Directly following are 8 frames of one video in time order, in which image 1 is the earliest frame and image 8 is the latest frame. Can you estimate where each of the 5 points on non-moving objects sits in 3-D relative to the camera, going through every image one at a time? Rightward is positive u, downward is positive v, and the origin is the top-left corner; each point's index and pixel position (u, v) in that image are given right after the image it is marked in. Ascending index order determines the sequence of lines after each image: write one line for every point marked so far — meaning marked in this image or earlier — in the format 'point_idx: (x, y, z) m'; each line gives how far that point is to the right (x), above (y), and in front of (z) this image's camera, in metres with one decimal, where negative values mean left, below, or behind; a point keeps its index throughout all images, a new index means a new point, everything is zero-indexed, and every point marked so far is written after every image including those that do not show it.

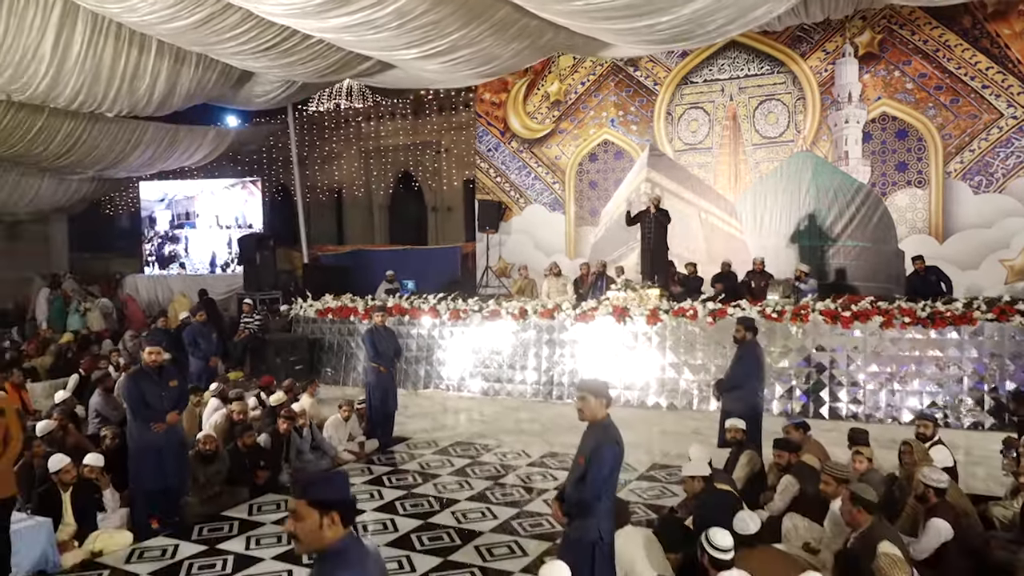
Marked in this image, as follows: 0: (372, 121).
0: (-2.3, +2.6, +13.2) m
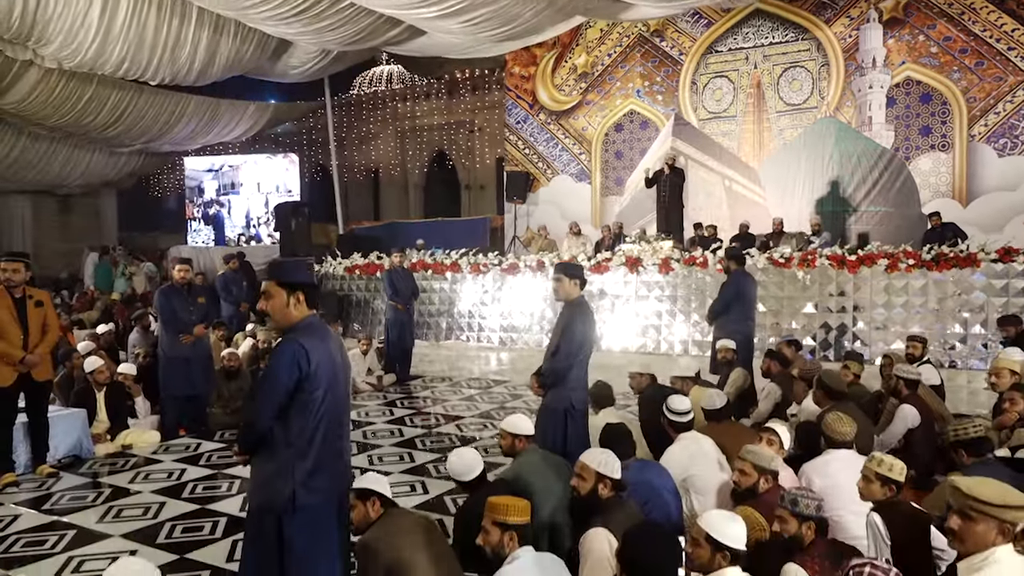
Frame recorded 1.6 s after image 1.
0: (-1.8, +3.1, +13.6) m
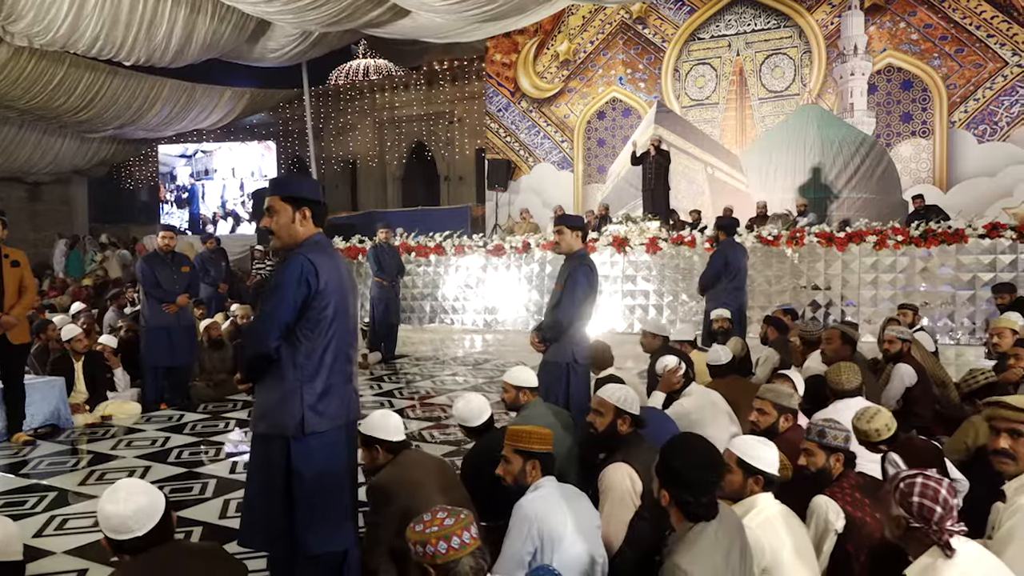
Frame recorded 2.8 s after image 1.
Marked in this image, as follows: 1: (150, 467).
0: (-2.1, +3.3, +13.4) m
1: (-1.5, -0.7, +3.4) m
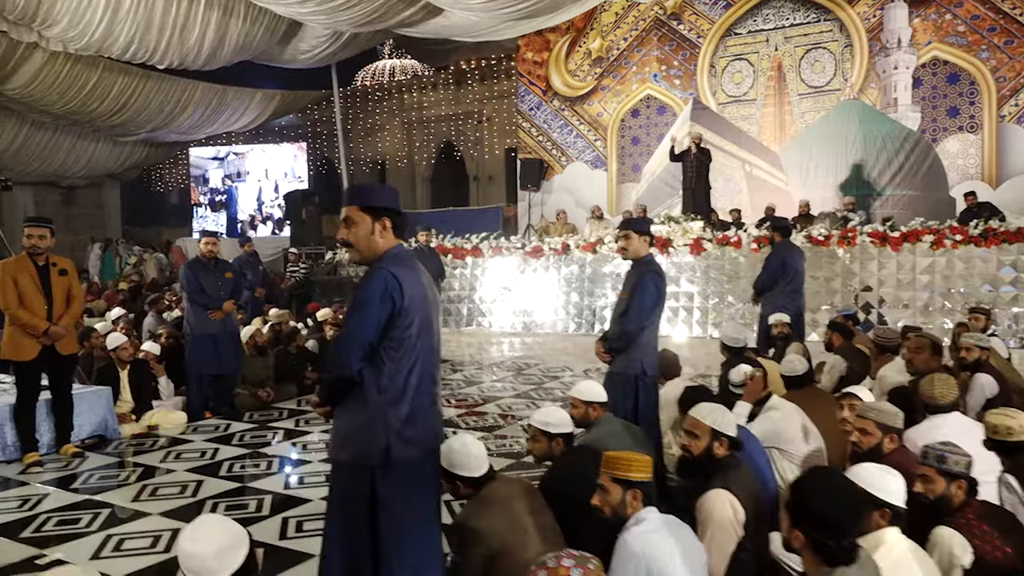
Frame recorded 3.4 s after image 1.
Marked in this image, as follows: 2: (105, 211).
0: (-1.6, +3.3, +13.4) m
1: (-1.2, -0.8, +3.3) m
2: (-6.9, +1.3, +13.9) m
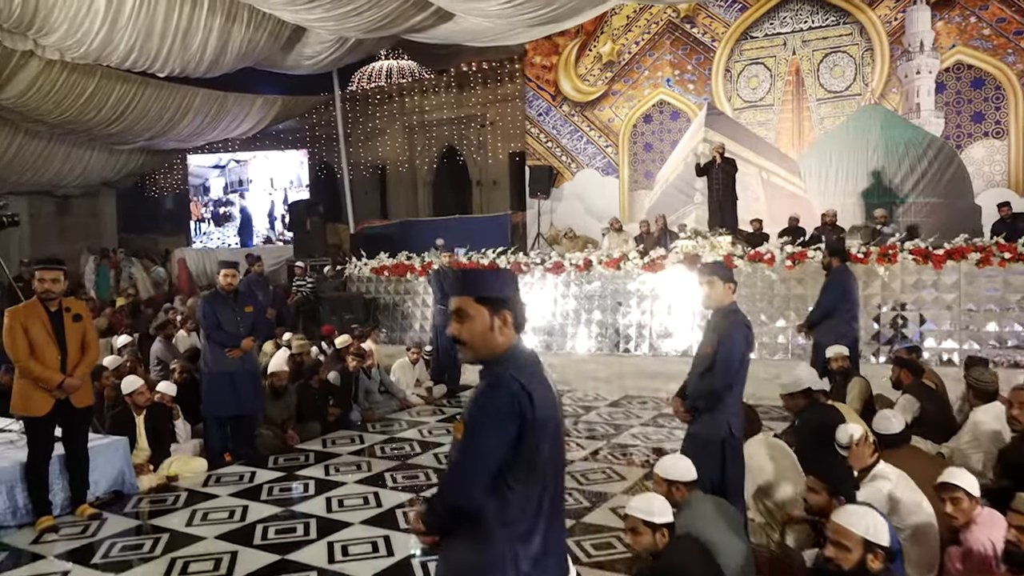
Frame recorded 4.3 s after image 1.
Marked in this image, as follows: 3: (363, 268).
0: (-1.5, +3.1, +13.0) m
1: (-1.0, -1.0, +3.0) m
2: (-6.8, +1.1, +13.5) m
3: (-1.7, +0.2, +9.5) m
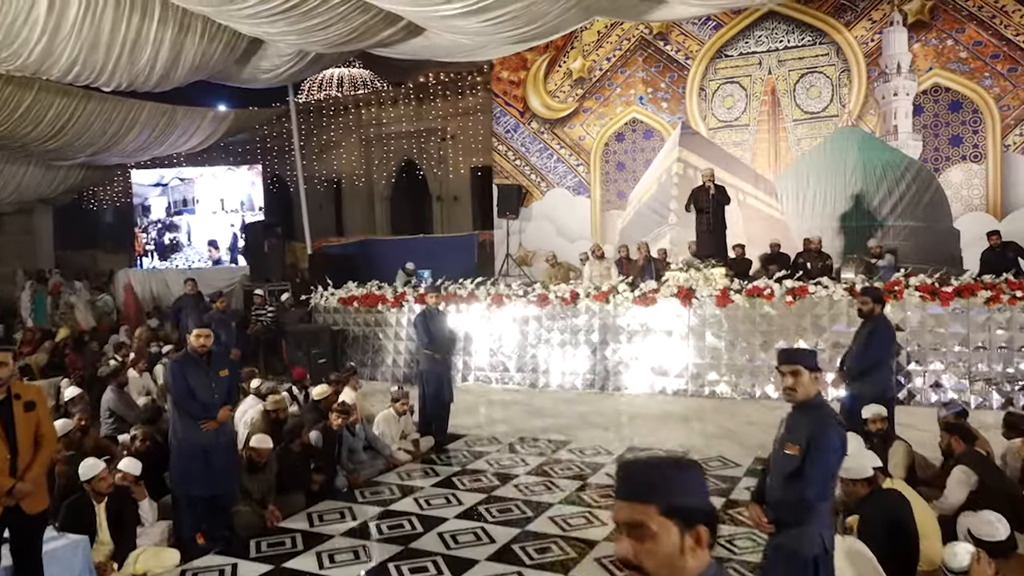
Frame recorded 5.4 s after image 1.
0: (-2.1, +2.8, +12.5) m
1: (-0.9, -1.2, +2.5) m
2: (-7.3, +0.7, +12.6) m
3: (-2.0, -0.1, +9.0) m
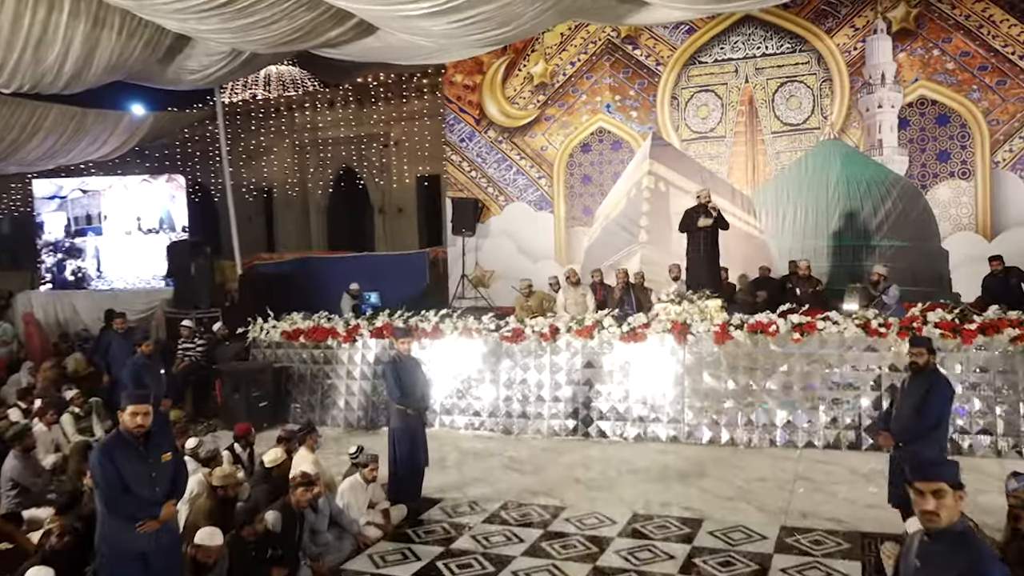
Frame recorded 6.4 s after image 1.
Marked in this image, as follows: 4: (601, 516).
0: (-2.7, +2.5, +11.4) m
1: (-0.6, -1.5, +1.5) m
2: (-8.0, +0.4, +11.1) m
3: (-2.3, -0.4, +7.9) m
4: (+0.6, -1.6, +5.8) m
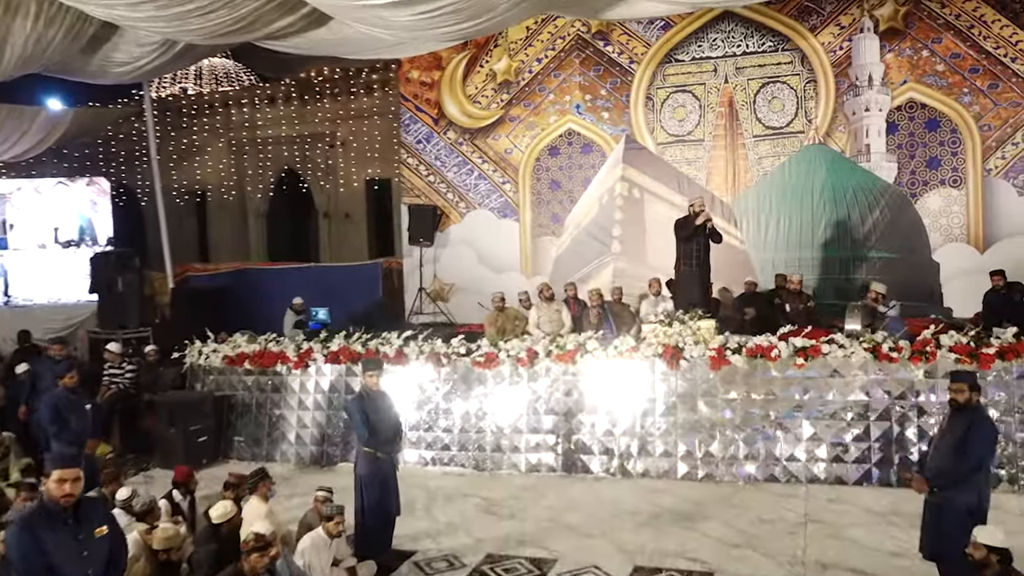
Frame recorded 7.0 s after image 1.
0: (-3.3, +2.3, +10.4) m
1: (-0.4, -1.7, +0.7) m
2: (-8.4, +0.2, +9.7) m
3: (-2.6, -0.6, +6.9) m
4: (+0.5, -1.8, +5.1) m
